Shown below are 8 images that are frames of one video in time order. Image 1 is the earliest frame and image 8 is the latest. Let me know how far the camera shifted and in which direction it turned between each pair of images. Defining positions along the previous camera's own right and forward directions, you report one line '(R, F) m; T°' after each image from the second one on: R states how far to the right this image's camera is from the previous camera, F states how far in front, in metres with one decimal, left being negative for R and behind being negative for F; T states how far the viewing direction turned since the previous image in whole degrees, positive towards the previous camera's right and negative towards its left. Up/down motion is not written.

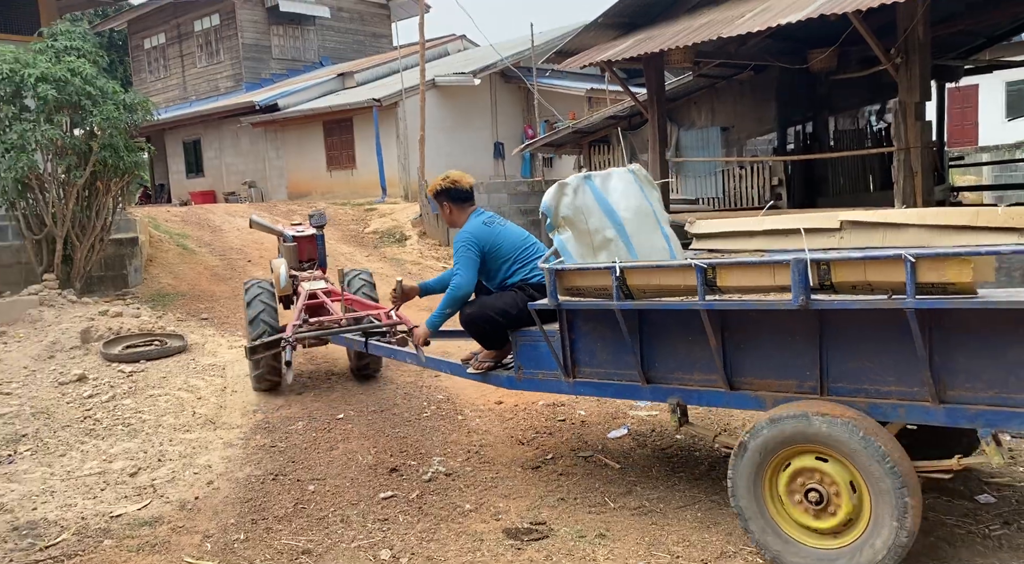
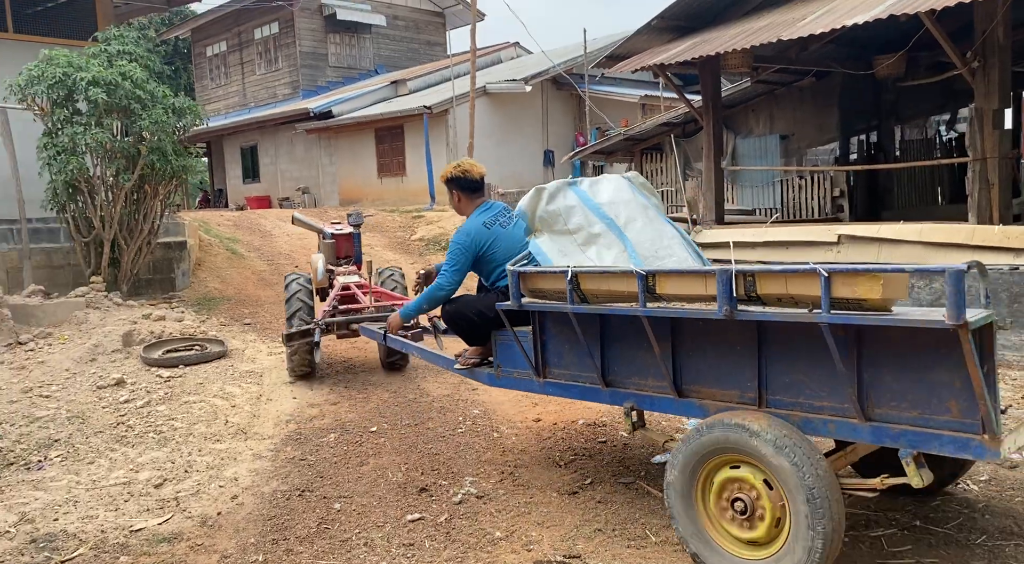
(+0.1, +0.3) m; -4°
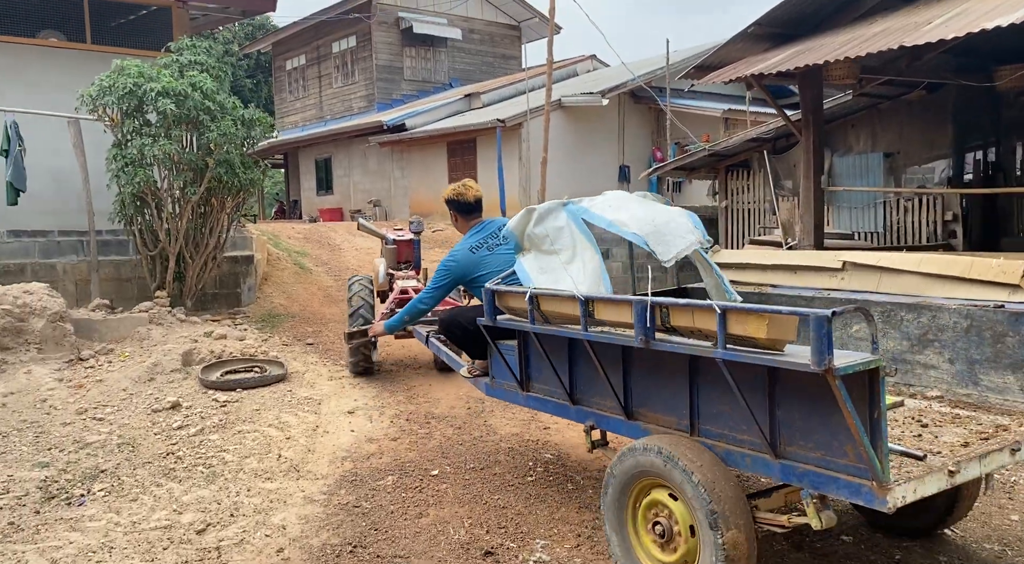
(-0.1, +0.5) m; -5°
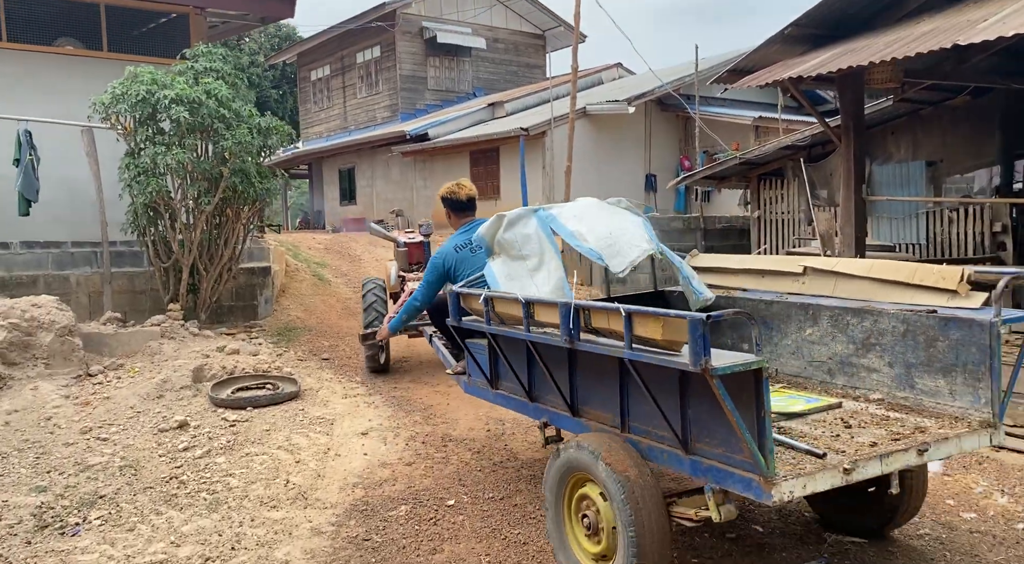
(0.0, +0.3) m; -2°
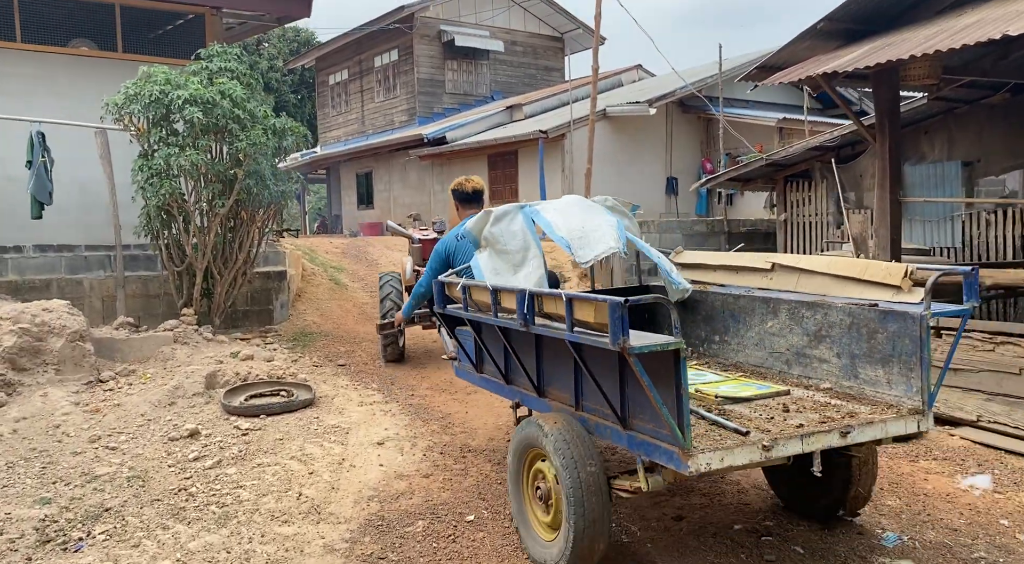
(0.0, +0.2) m; -1°
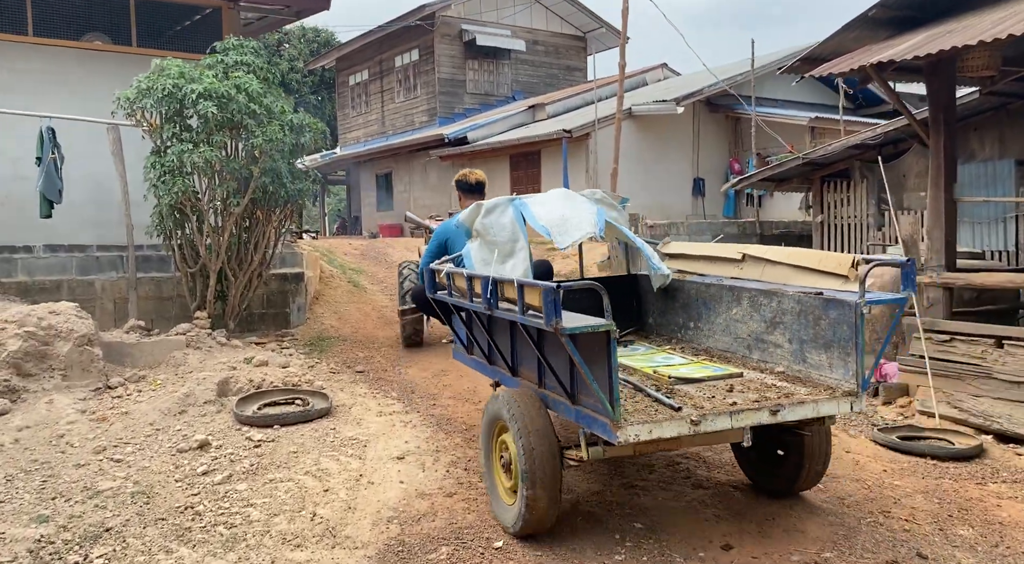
(-0.1, +0.4) m; -1°
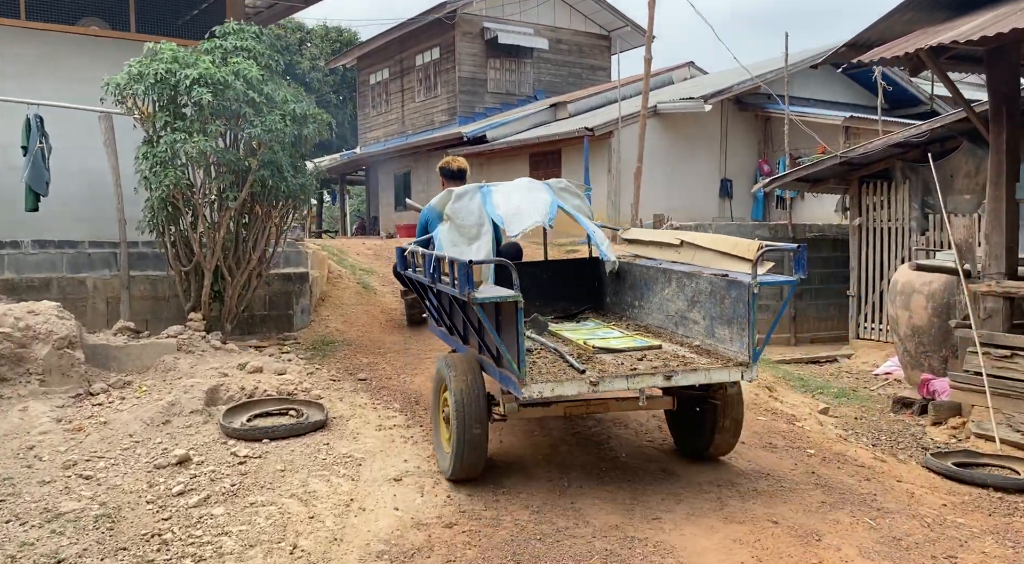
(+0.1, +0.6) m; -2°
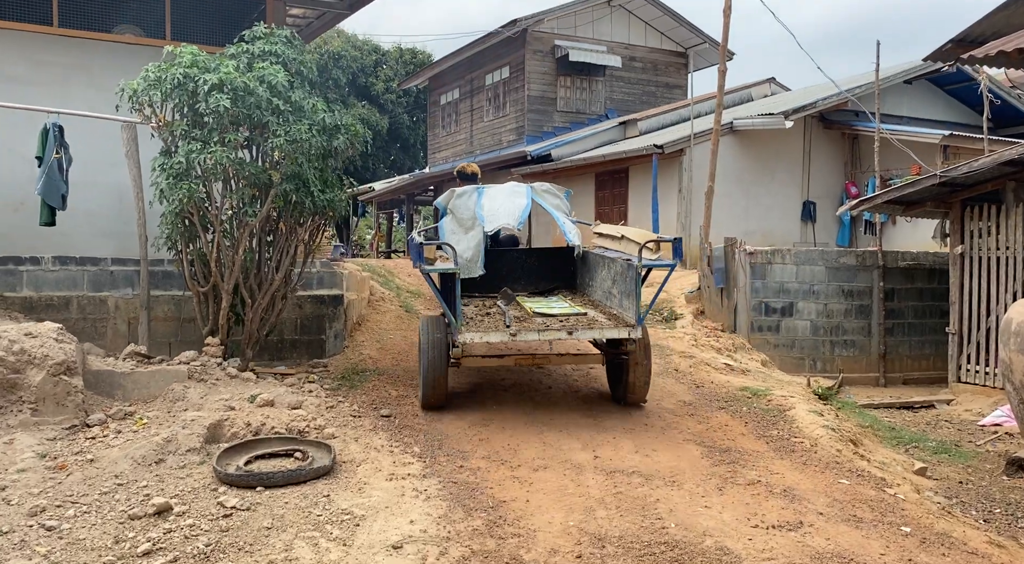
(+0.3, +0.8) m; -5°
